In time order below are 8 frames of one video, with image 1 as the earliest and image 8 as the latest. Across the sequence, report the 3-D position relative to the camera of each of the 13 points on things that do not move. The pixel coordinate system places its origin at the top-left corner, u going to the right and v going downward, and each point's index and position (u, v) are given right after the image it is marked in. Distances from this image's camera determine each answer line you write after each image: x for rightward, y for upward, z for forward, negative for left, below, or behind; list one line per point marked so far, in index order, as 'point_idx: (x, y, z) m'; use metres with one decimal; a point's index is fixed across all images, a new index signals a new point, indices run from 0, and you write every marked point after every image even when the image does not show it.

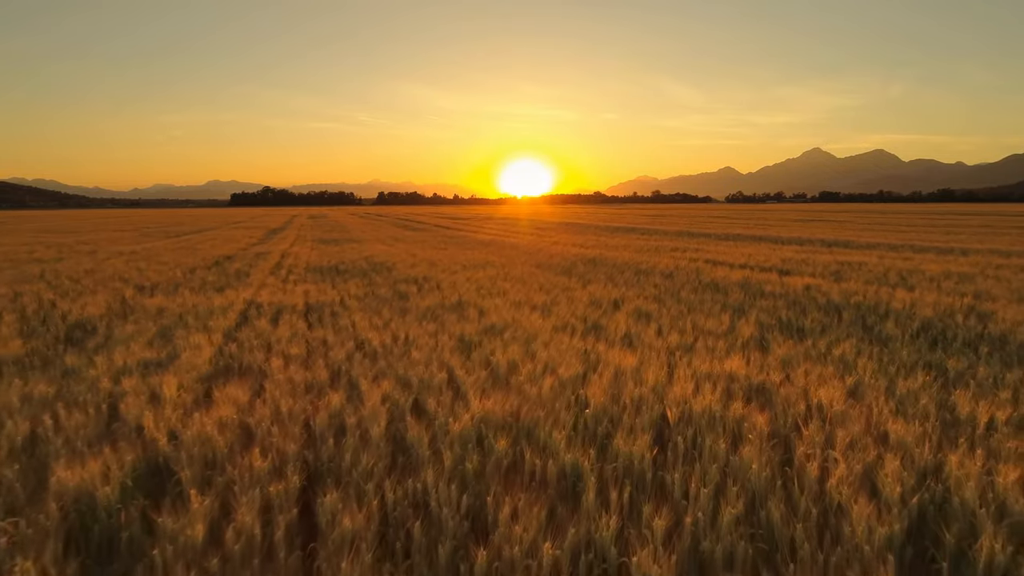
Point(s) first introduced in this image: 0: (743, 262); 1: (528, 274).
0: (+4.9, +0.5, +10.8) m
1: (+0.3, +0.3, +10.1) m
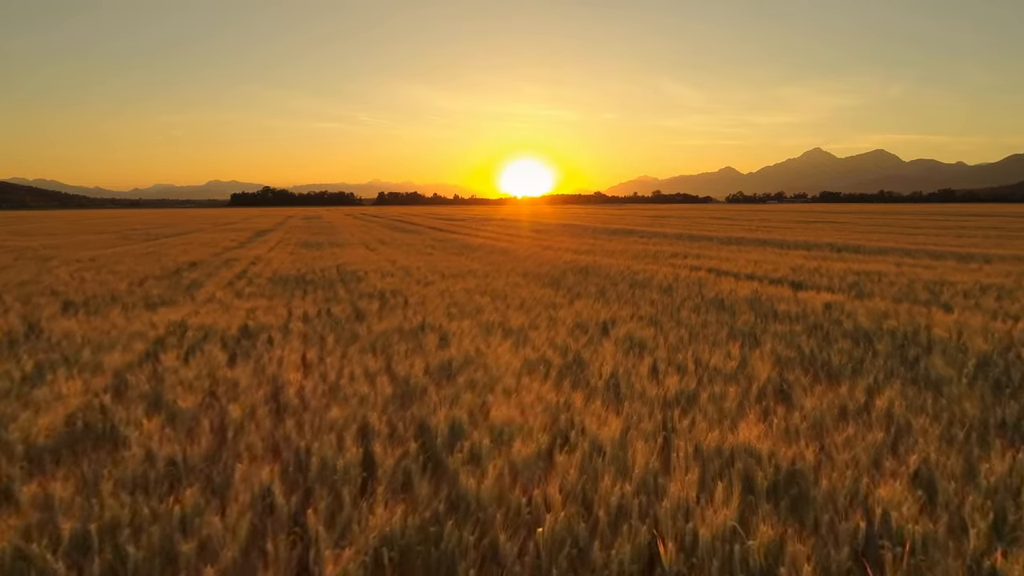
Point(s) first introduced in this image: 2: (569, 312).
0: (+4.6, +0.3, +9.8) m
1: (0.0, 0.0, +9.1) m
2: (+0.7, -0.3, +6.6) m
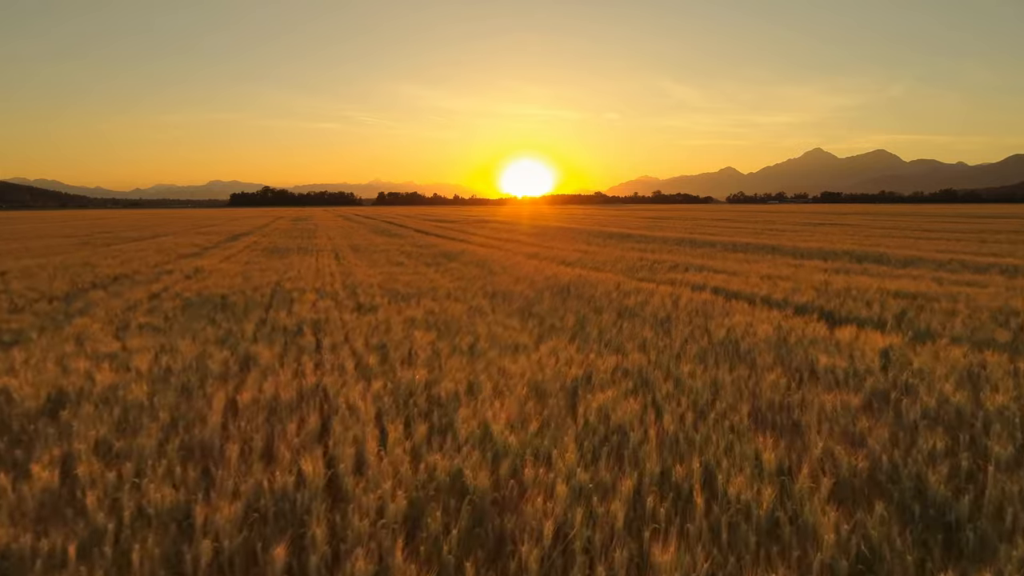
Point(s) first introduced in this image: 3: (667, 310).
0: (+4.0, -0.1, +8.0) m
1: (-0.6, -0.4, +7.3) m
2: (+0.2, -0.7, +4.9) m
3: (+2.1, -0.3, +6.9) m
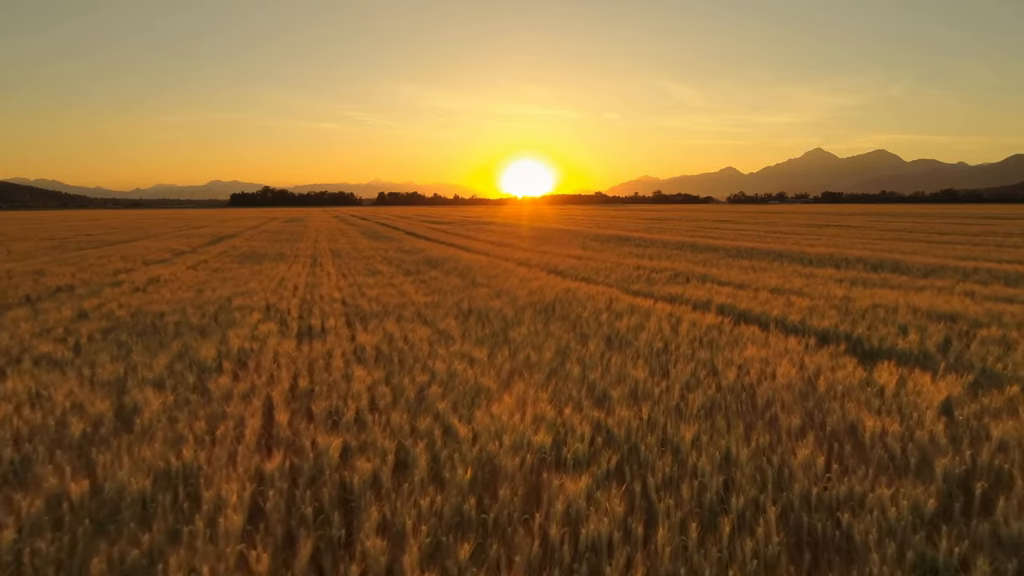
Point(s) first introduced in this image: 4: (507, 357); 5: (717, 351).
0: (+3.6, -0.4, +6.9) m
1: (-1.0, -0.7, +6.3) m
2: (-0.2, -1.0, +3.8) m
3: (+1.8, -0.6, +5.8) m
4: (-0.1, -0.8, +5.6) m
5: (+2.2, -0.7, +5.3) m
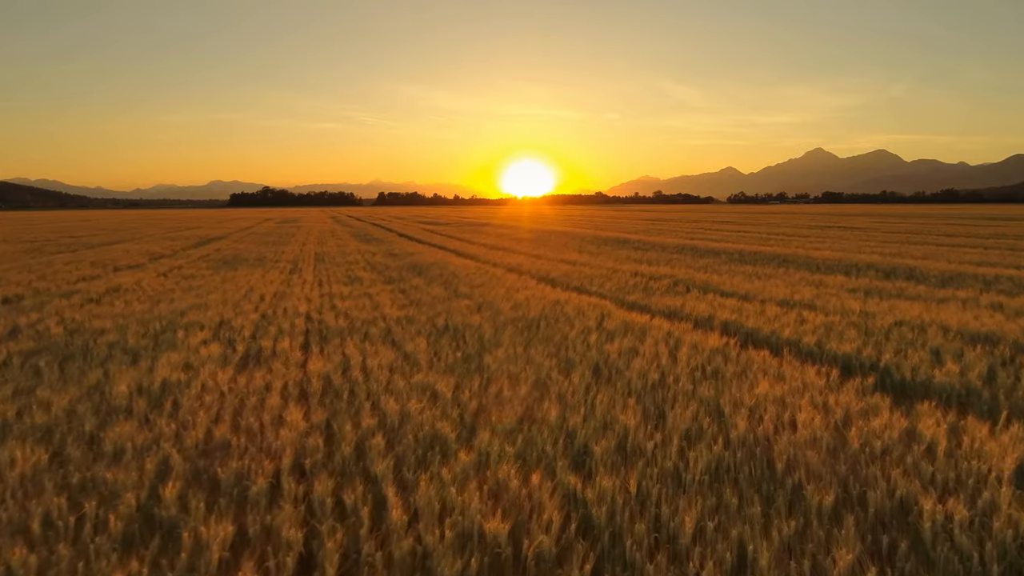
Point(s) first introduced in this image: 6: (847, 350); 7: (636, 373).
0: (+3.3, -0.6, +6.1) m
1: (-1.3, -0.9, +5.4) m
2: (-0.5, -1.2, +3.0) m
3: (+1.5, -0.8, +5.0) m
4: (-0.3, -1.0, +4.8) m
5: (+1.9, -0.9, +4.5) m
6: (+3.7, -0.7, +5.6) m
7: (+1.2, -0.8, +5.0) m
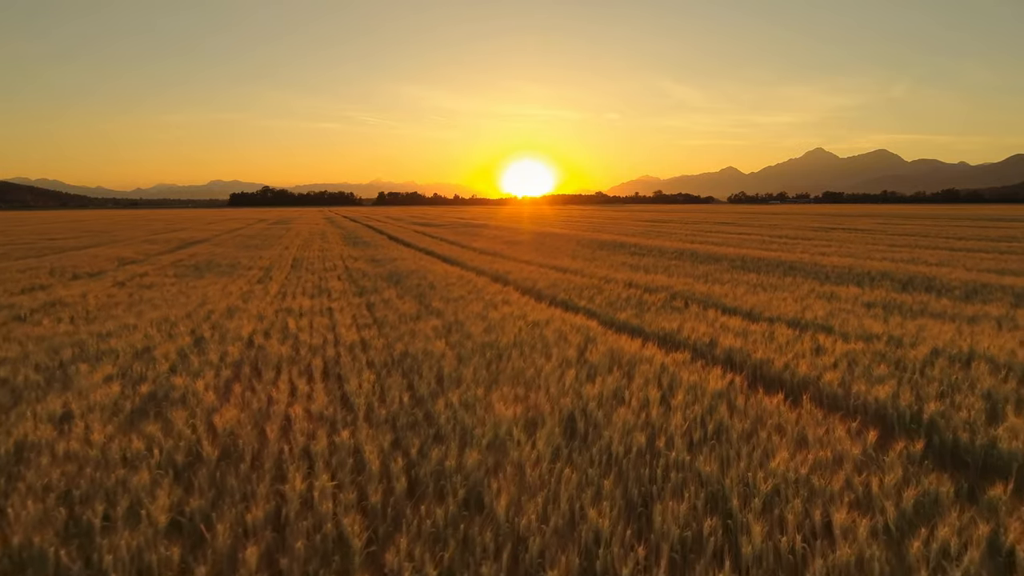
0: (+3.0, -0.9, +5.1) m
1: (-1.6, -1.2, +4.4) m
2: (-0.9, -1.5, +1.9) m
3: (+1.1, -1.1, +4.0) m
4: (-0.7, -1.3, +3.8) m
5: (+1.5, -1.2, +3.5) m
6: (+3.3, -1.0, +4.5) m
7: (+0.8, -1.1, +3.9) m
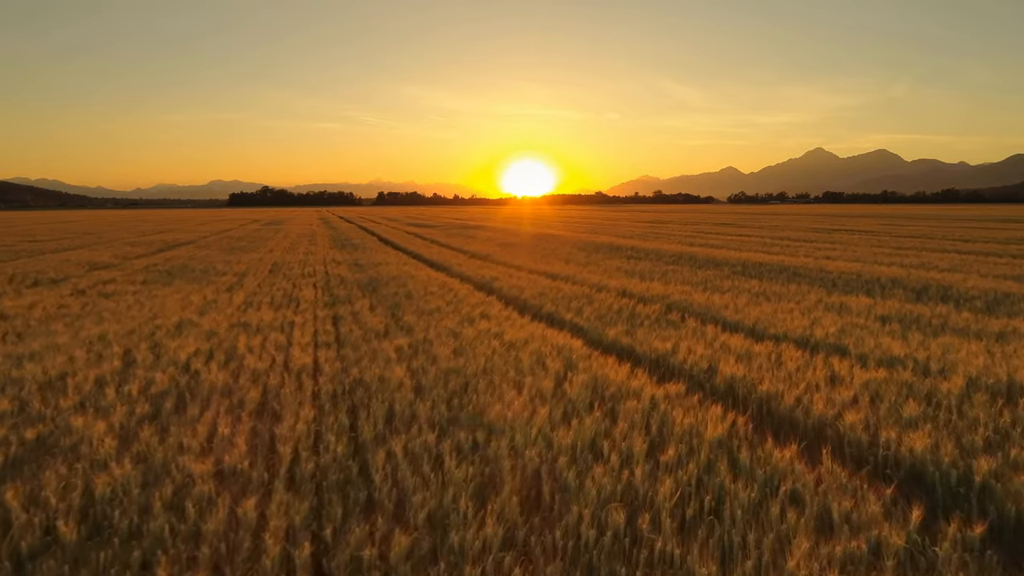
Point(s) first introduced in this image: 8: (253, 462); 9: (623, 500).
0: (+2.6, -1.1, +4.2) m
1: (-2.0, -1.4, +3.6) m
2: (-1.2, -1.7, +1.1) m
3: (+0.8, -1.3, +3.2) m
4: (-1.1, -1.5, +3.0) m
5: (+1.1, -1.4, +2.6) m
6: (+3.0, -1.2, +3.7) m
7: (+0.5, -1.3, +3.1) m
8: (-2.0, -1.3, +4.0) m
9: (+0.7, -1.3, +3.2) m
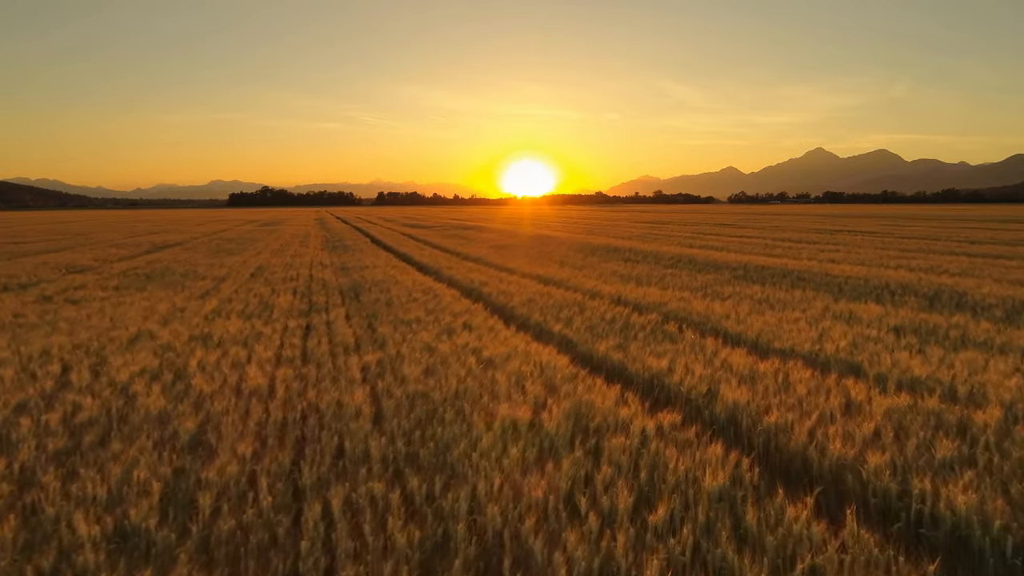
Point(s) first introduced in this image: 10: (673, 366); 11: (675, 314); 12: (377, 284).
0: (+2.4, -1.2, +3.6) m
1: (-2.2, -1.5, +3.0) m
2: (-1.5, -1.8, +0.5) m
3: (+0.5, -1.4, +2.5) m
4: (-1.3, -1.6, +2.3) m
5: (+0.9, -1.5, +2.0) m
6: (+2.7, -1.3, +3.1) m
7: (+0.3, -1.4, +2.5) m
8: (-2.2, -1.4, +3.4) m
9: (+0.5, -1.4, +2.6) m
10: (+1.9, -0.9, +5.9) m
11: (+2.8, -0.5, +8.9) m
12: (-3.4, +0.1, +12.6) m
